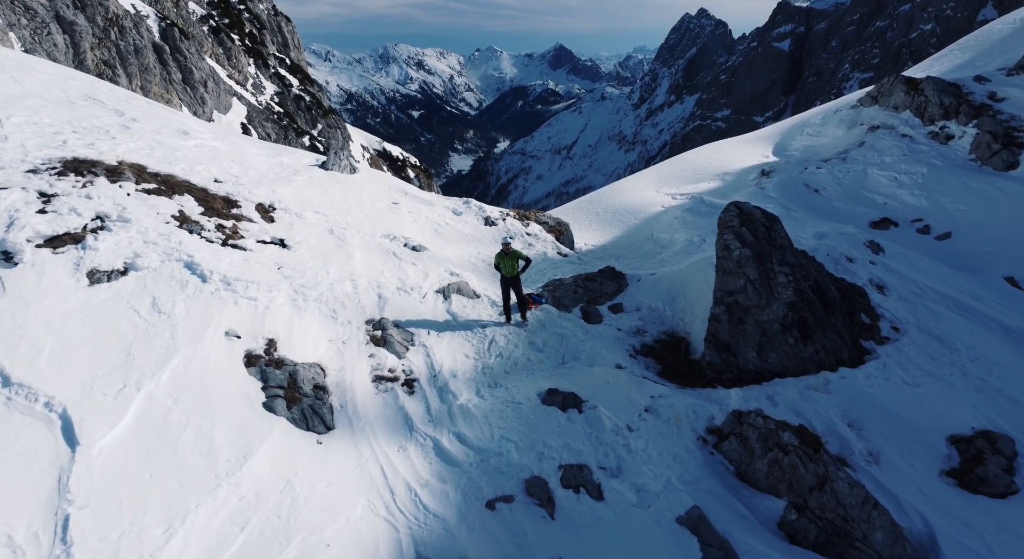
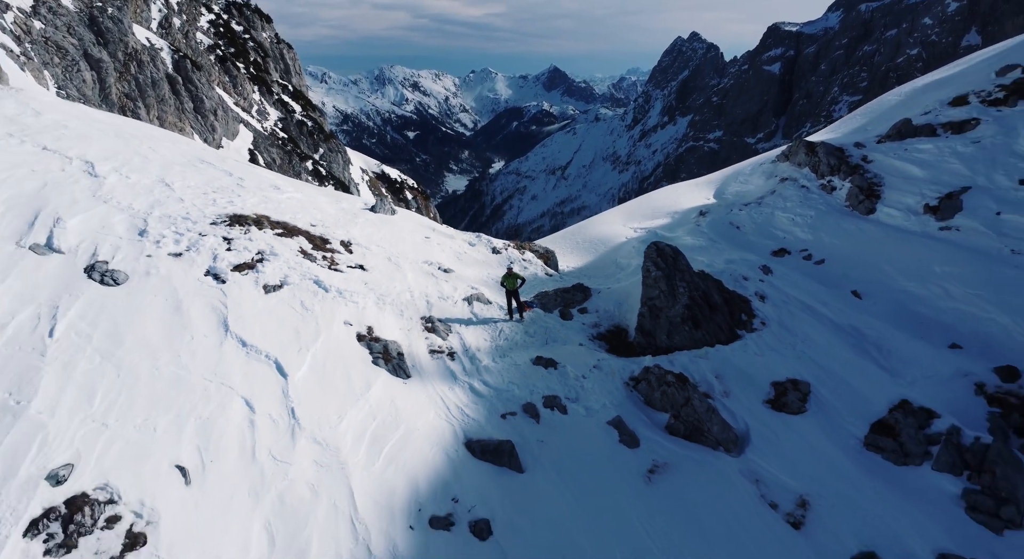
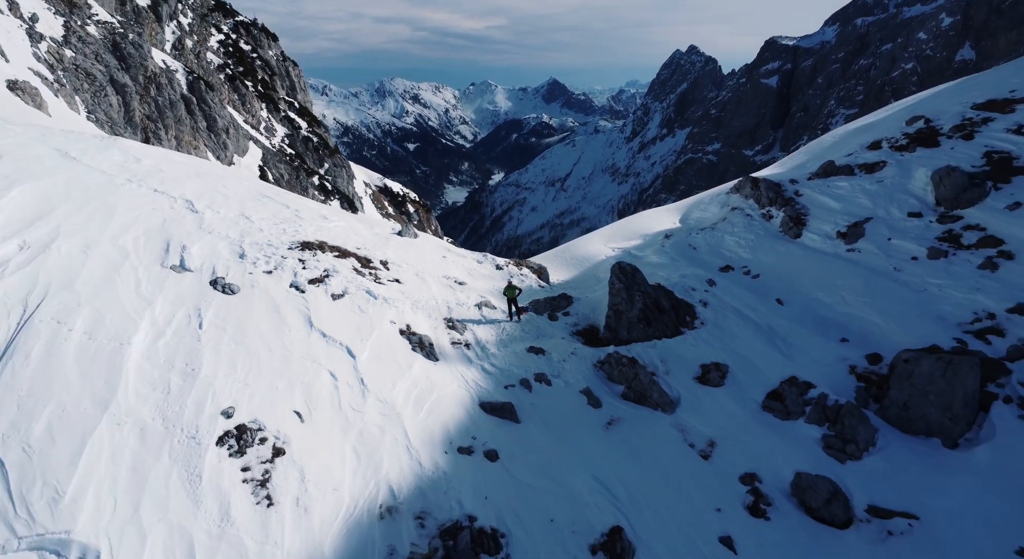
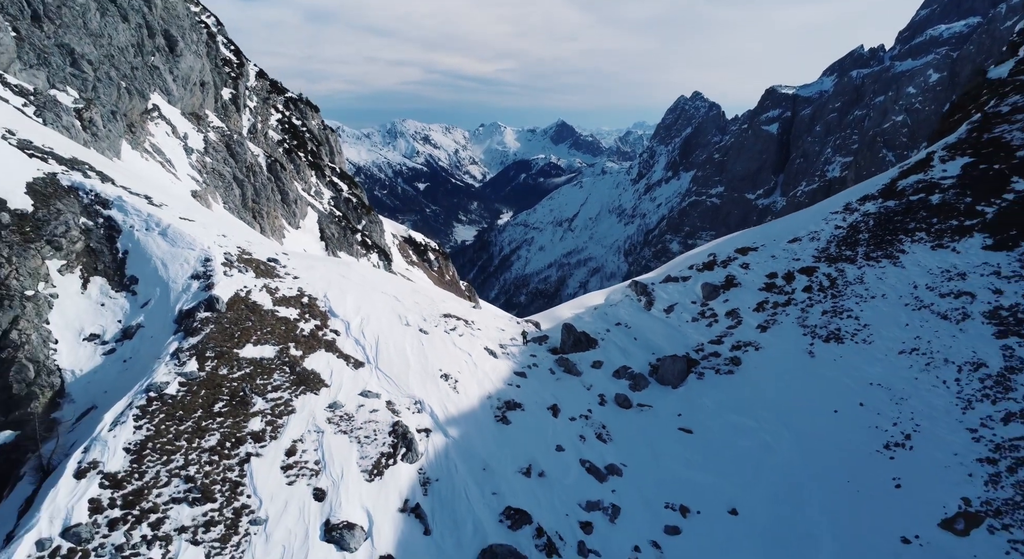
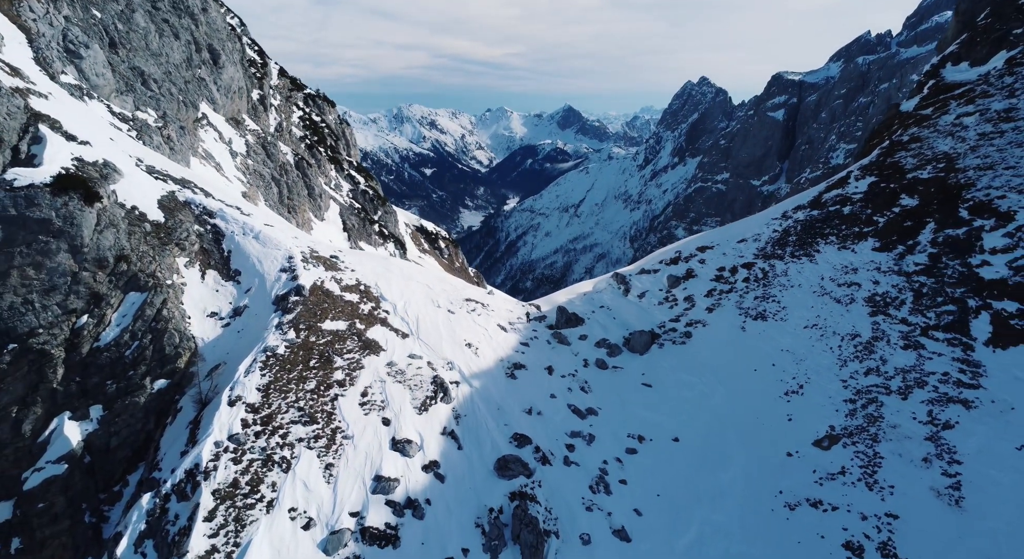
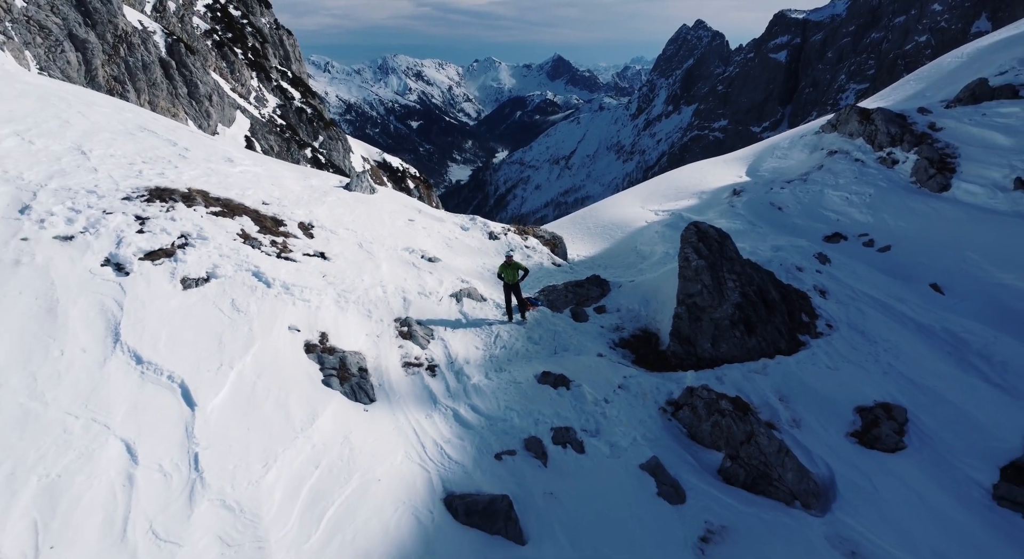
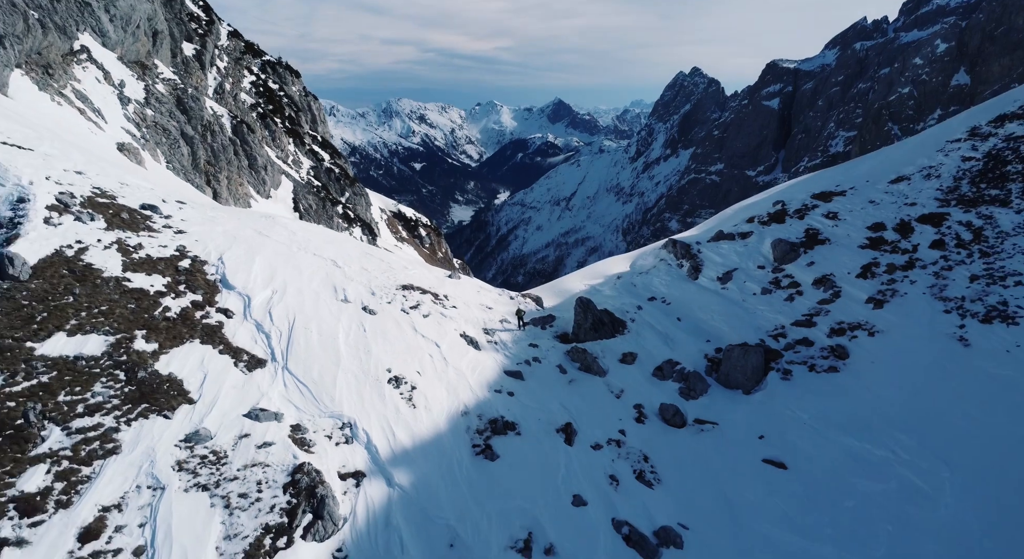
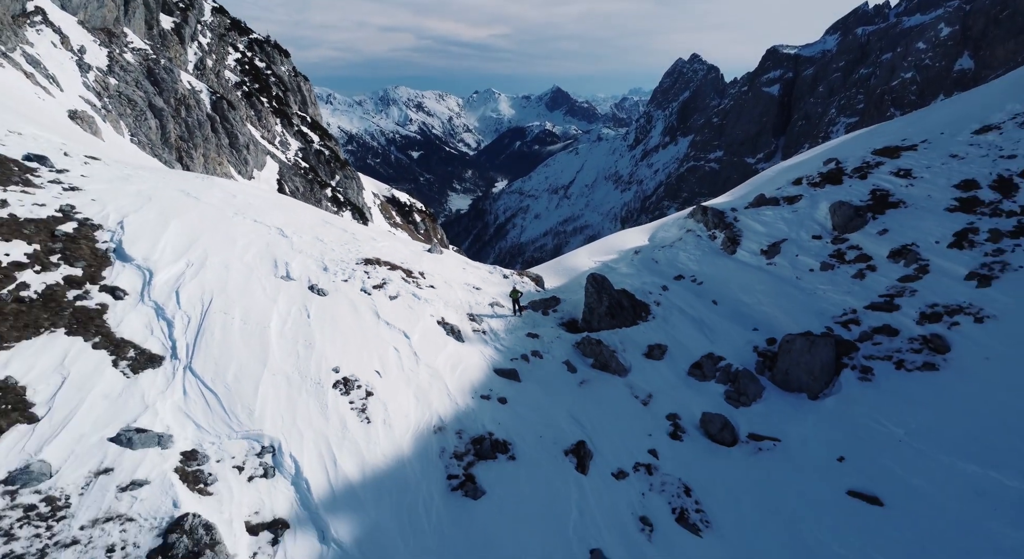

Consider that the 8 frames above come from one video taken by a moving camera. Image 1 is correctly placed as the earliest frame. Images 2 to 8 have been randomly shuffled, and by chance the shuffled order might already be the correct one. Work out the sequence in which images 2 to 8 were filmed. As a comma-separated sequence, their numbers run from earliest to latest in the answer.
6, 2, 3, 8, 7, 4, 5
